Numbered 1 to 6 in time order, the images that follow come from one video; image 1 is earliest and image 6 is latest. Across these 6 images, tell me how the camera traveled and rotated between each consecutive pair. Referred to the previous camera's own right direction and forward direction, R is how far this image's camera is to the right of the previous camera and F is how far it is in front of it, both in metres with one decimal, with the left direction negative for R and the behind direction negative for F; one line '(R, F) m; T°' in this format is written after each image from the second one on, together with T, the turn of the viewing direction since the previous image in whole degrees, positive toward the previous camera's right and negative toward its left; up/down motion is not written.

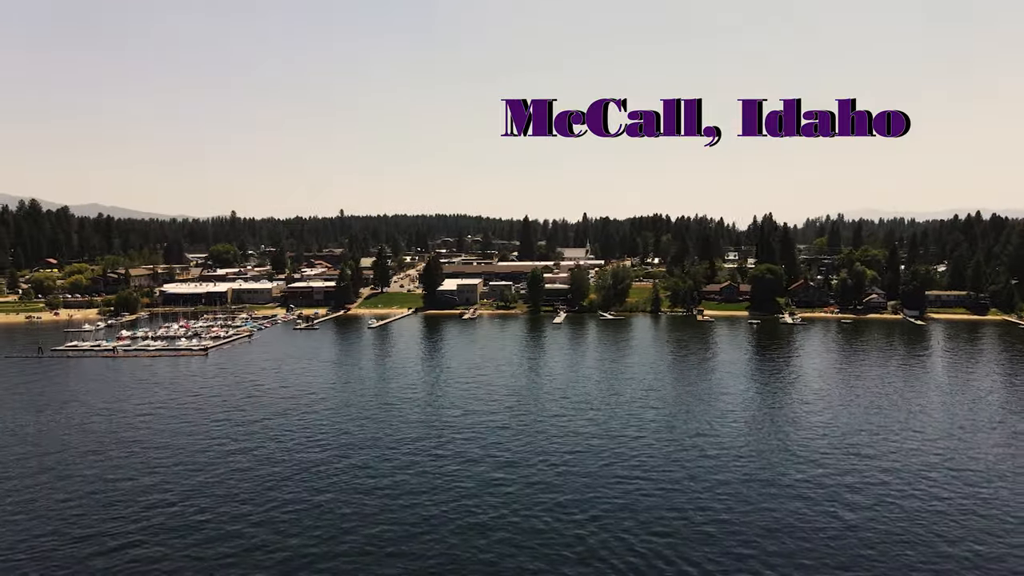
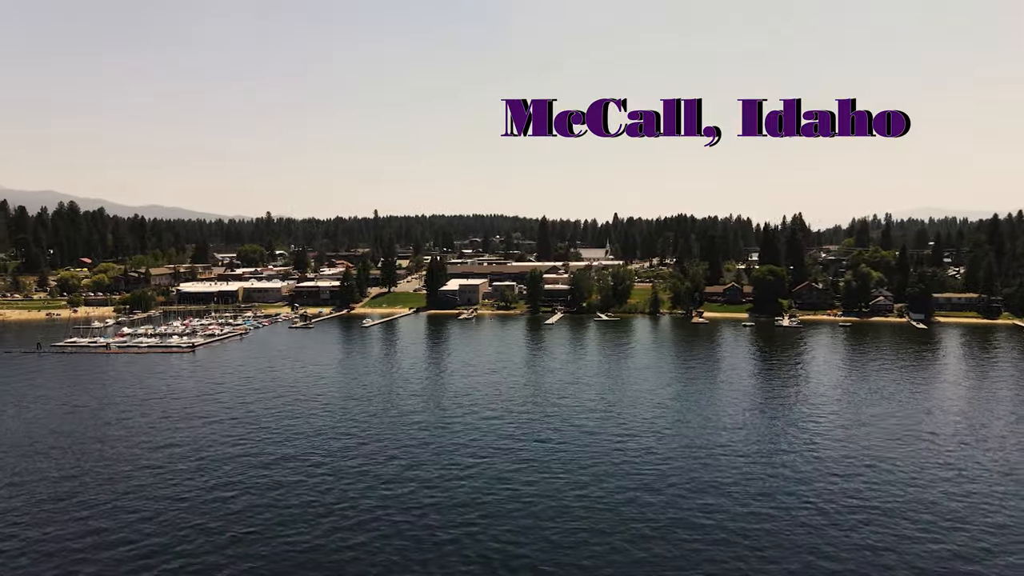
(+5.0, -0.2) m; -3°
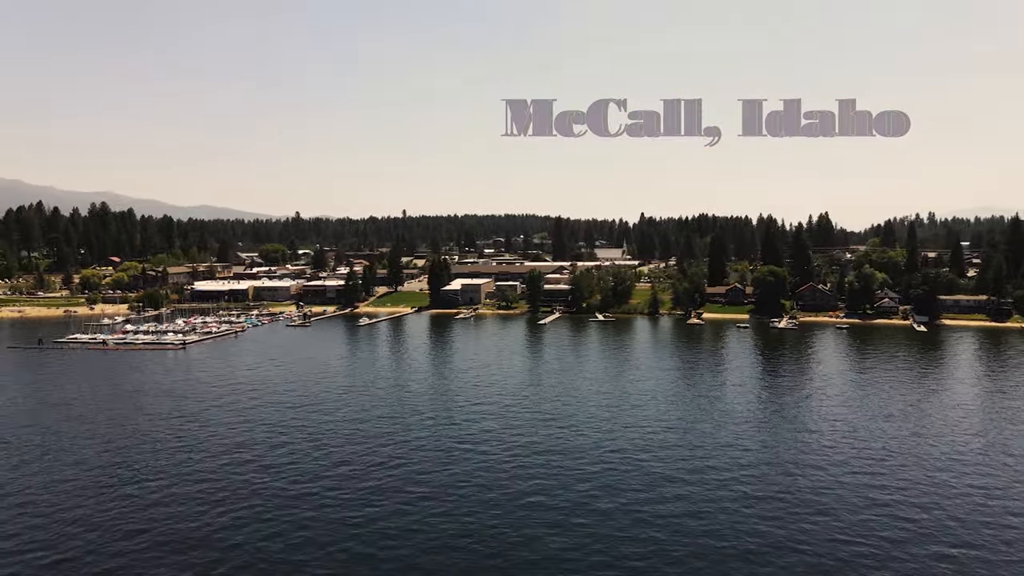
(+4.3, -0.3) m; -2°
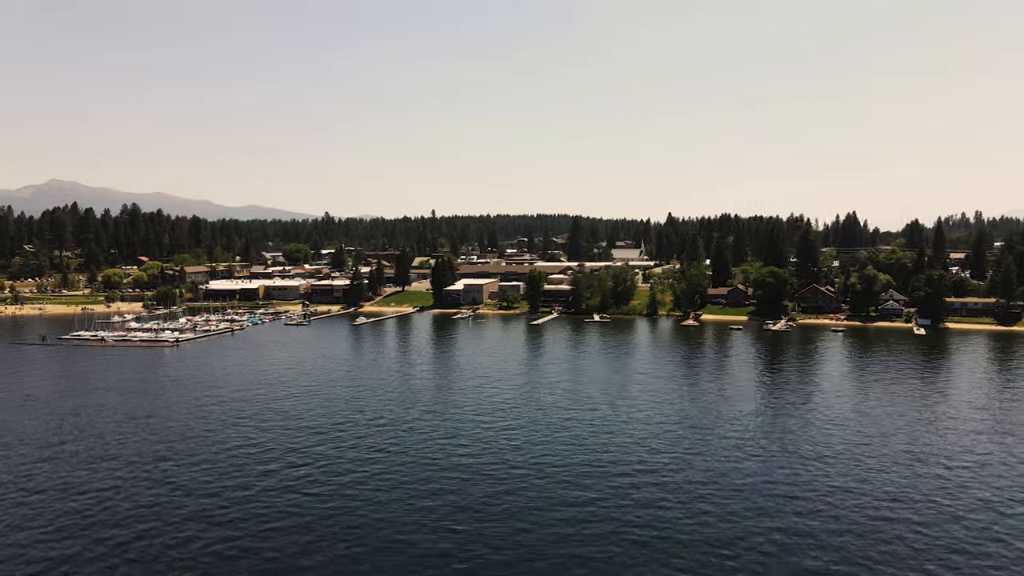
(+4.4, -0.4) m; -2°
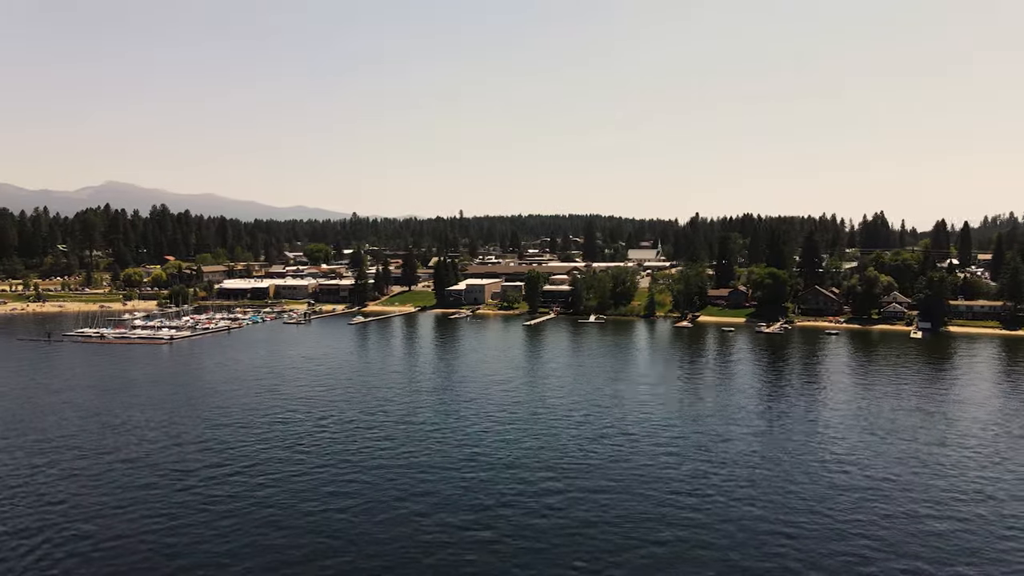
(+4.4, -0.5) m; -2°
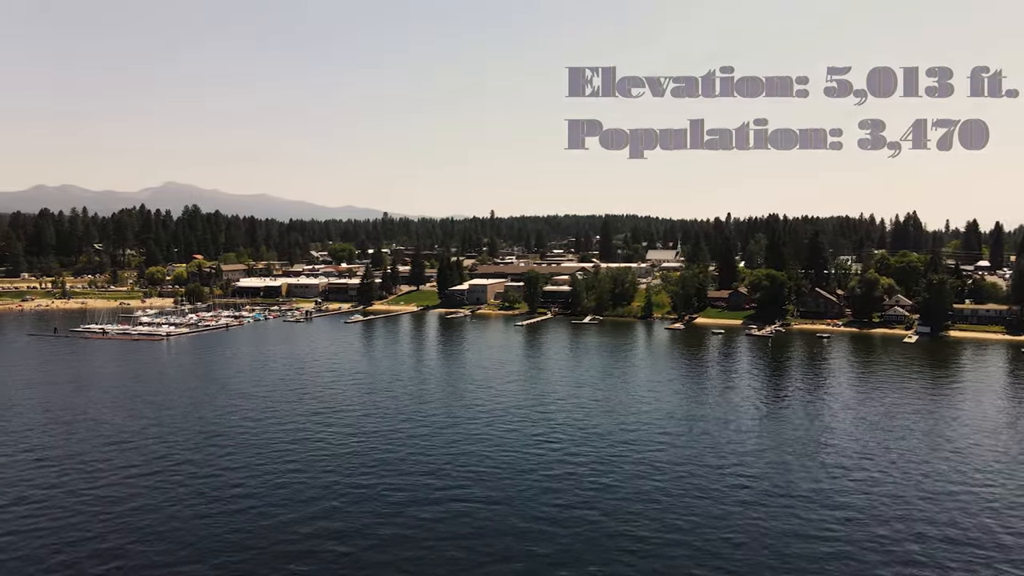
(+5.0, -0.6) m; -3°
